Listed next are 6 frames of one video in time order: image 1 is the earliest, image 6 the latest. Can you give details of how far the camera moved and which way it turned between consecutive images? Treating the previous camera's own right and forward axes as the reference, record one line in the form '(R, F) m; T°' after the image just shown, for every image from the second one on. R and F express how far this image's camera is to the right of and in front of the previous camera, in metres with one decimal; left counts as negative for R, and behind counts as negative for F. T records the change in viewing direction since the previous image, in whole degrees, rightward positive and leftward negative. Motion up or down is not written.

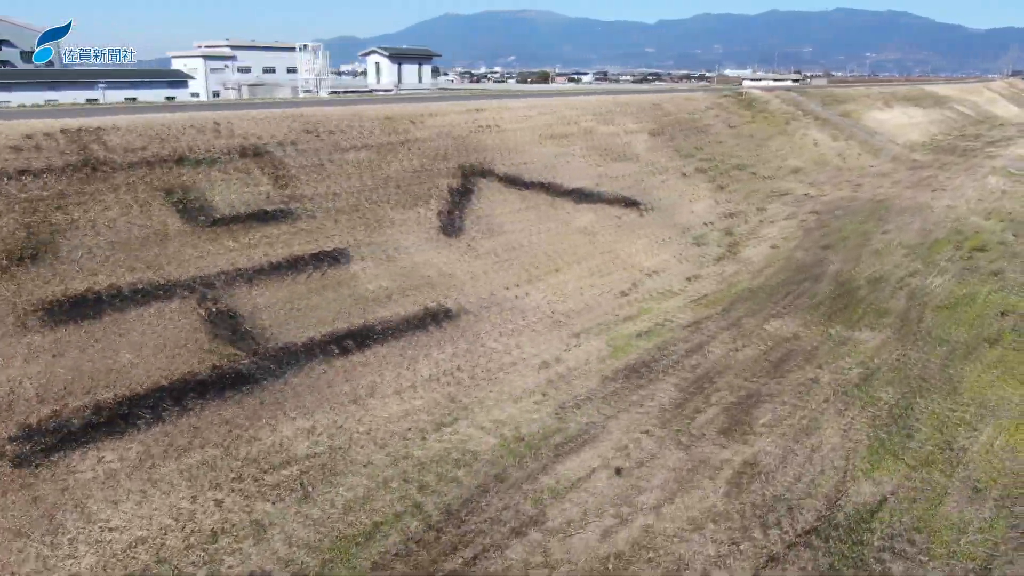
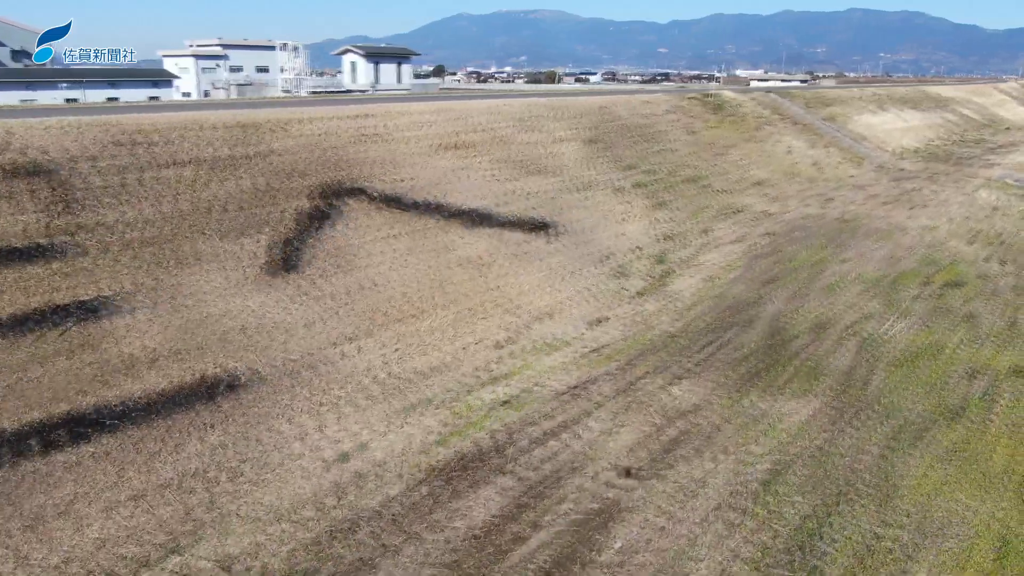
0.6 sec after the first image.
(+2.1, +2.0) m; -1°
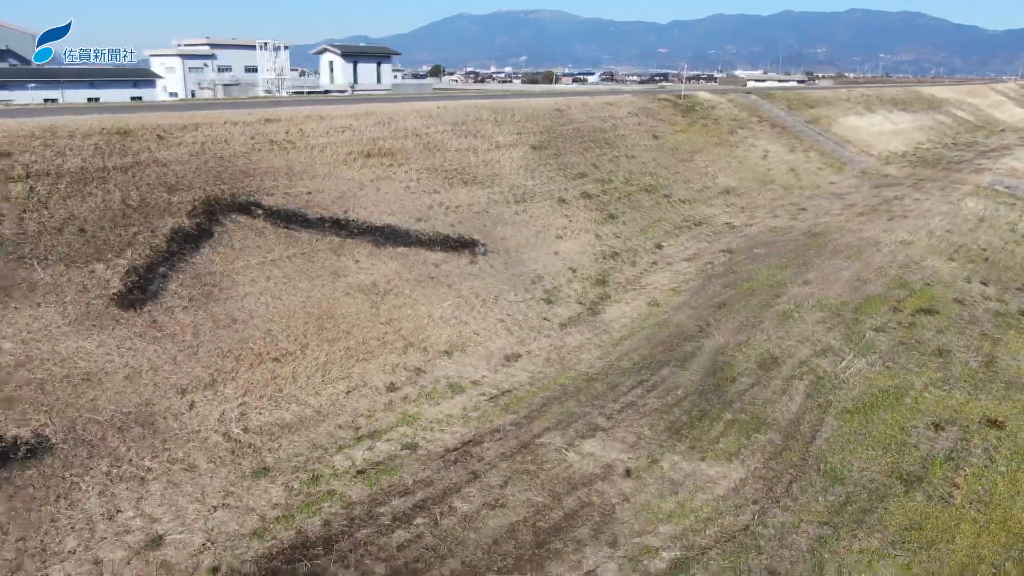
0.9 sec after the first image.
(+1.3, +1.3) m; 0°
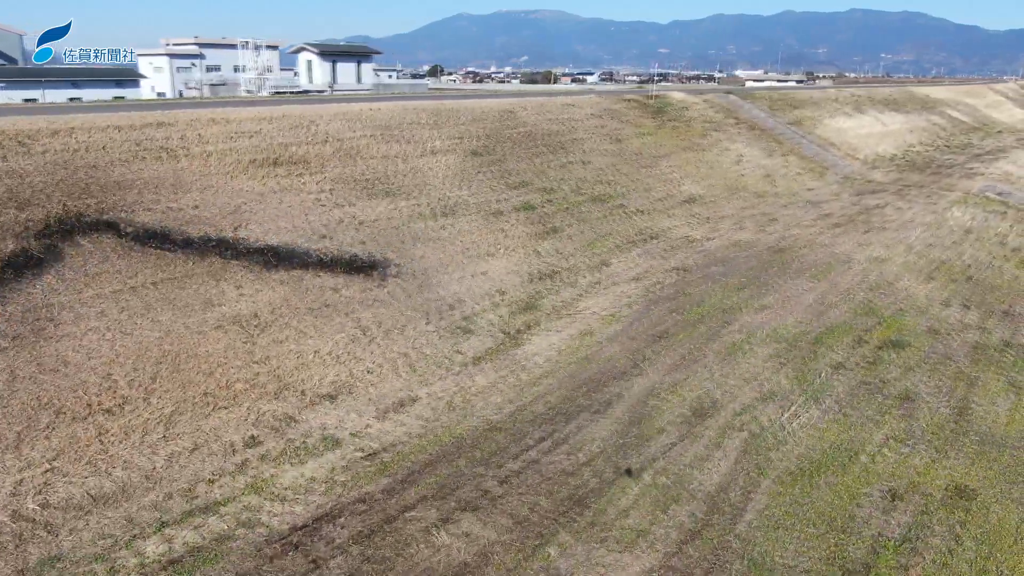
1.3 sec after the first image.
(+1.2, +1.2) m; 0°
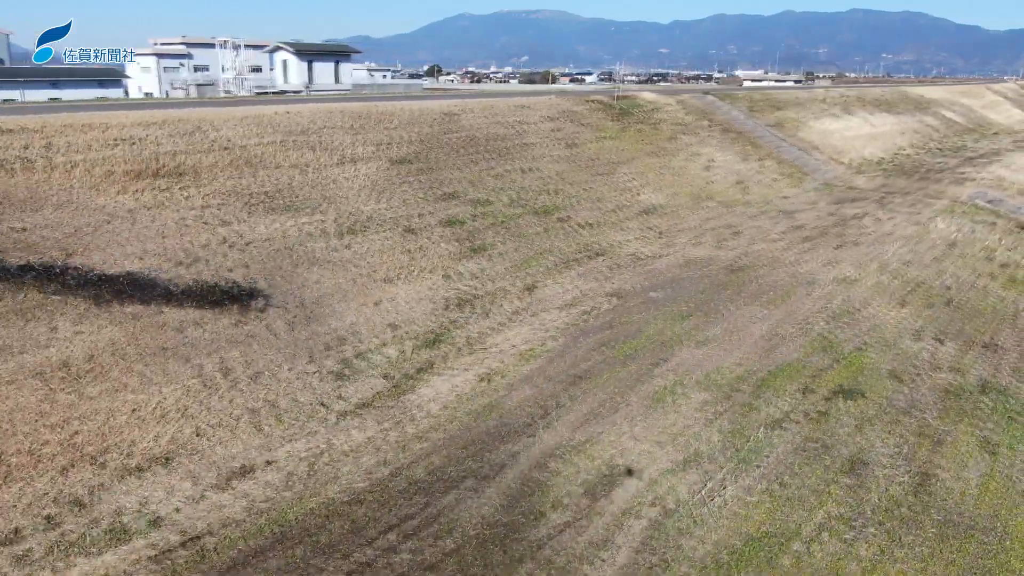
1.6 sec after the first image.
(+1.2, +1.2) m; 0°
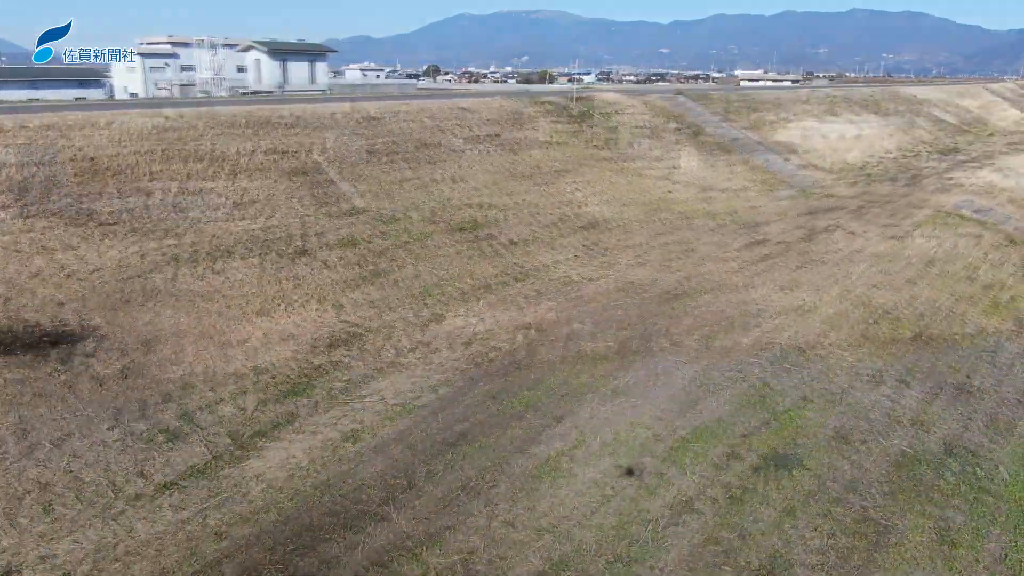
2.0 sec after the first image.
(+1.2, +1.3) m; 0°
